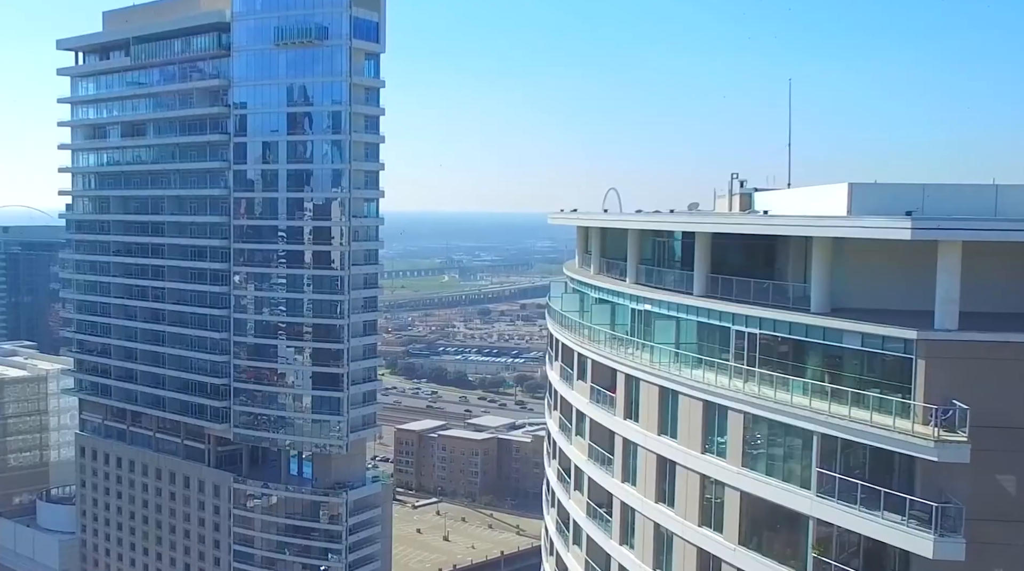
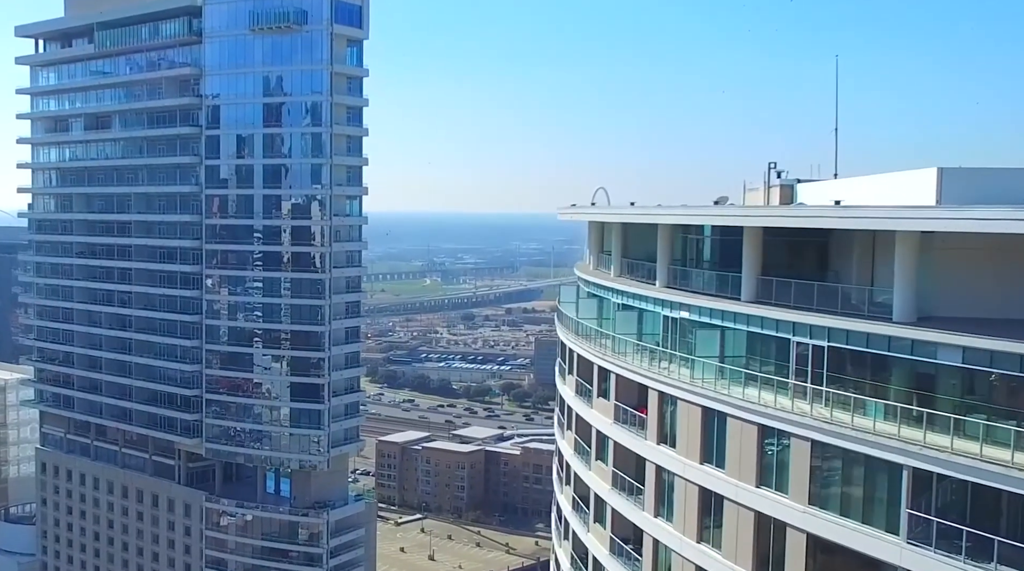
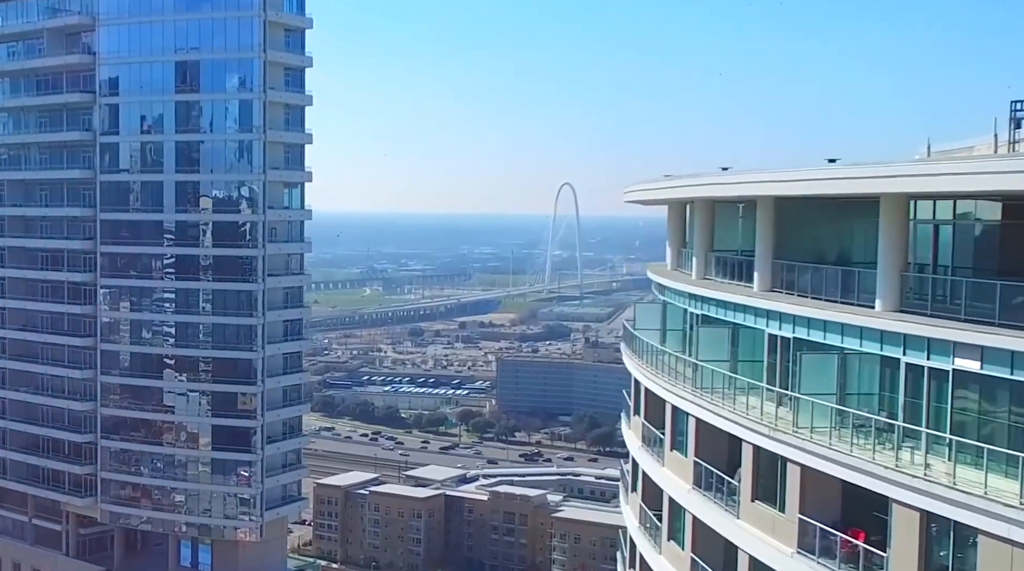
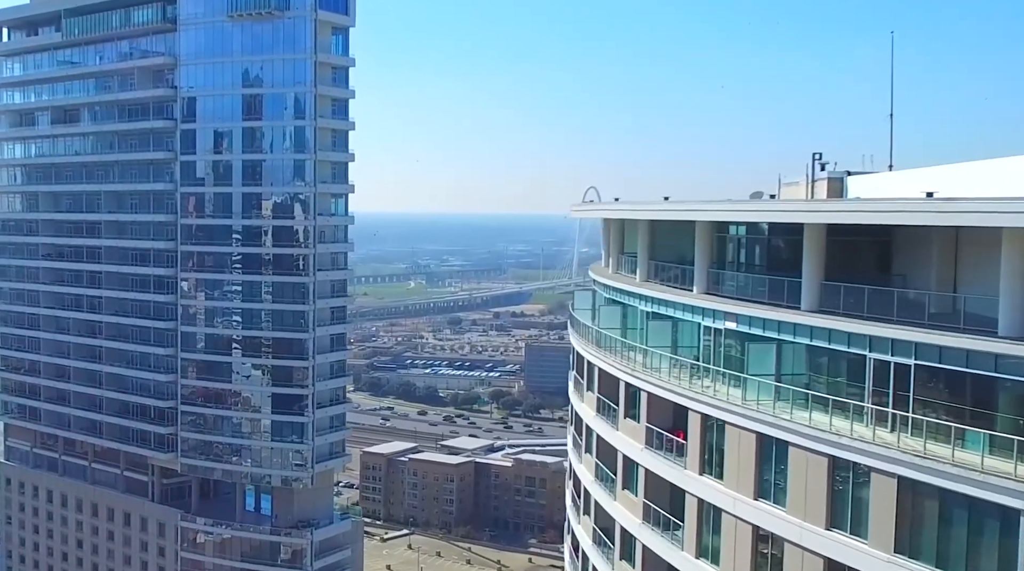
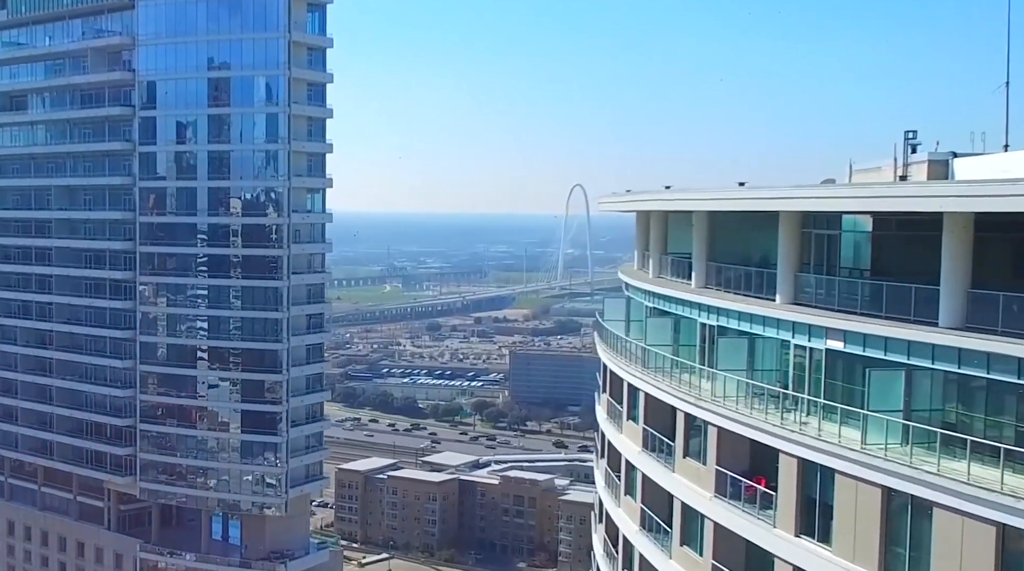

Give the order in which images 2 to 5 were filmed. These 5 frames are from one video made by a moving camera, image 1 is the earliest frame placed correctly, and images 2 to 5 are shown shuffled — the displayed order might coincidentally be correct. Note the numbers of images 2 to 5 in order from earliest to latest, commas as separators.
2, 4, 5, 3
